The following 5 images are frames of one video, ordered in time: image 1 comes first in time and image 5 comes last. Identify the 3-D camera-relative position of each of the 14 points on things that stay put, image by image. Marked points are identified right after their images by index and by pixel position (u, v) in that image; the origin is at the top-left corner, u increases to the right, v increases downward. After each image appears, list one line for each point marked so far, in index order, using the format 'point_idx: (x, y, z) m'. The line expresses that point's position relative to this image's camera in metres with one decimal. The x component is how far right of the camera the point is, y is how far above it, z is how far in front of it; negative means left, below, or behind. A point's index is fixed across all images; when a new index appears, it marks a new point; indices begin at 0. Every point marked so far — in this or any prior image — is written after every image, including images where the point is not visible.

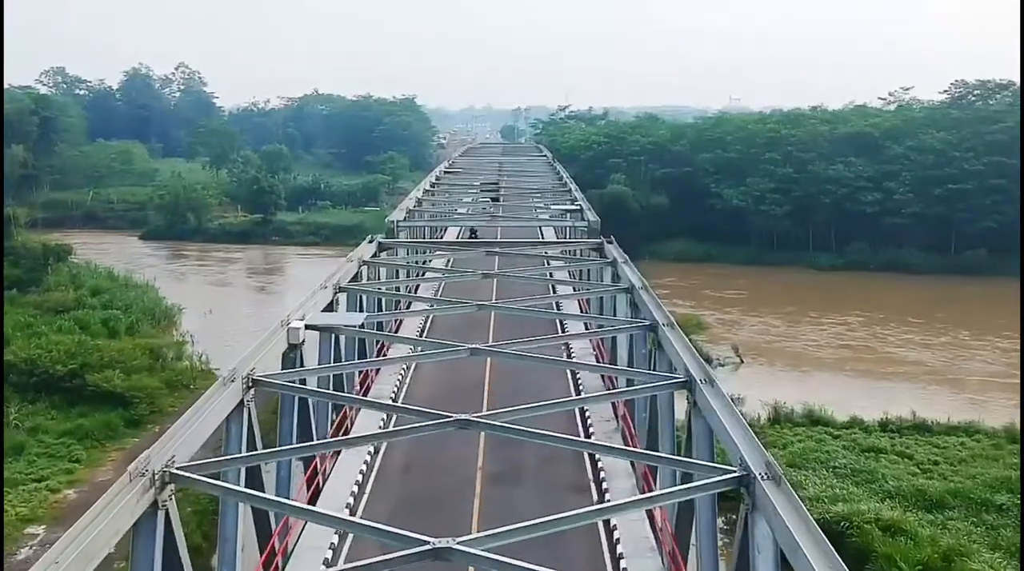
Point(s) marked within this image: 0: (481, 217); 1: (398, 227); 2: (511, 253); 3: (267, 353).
0: (-0.6, +1.4, +19.5) m
1: (-2.1, +1.1, +17.5) m
2: (0.0, +0.5, +14.4) m
3: (-2.2, -0.6, +8.6) m
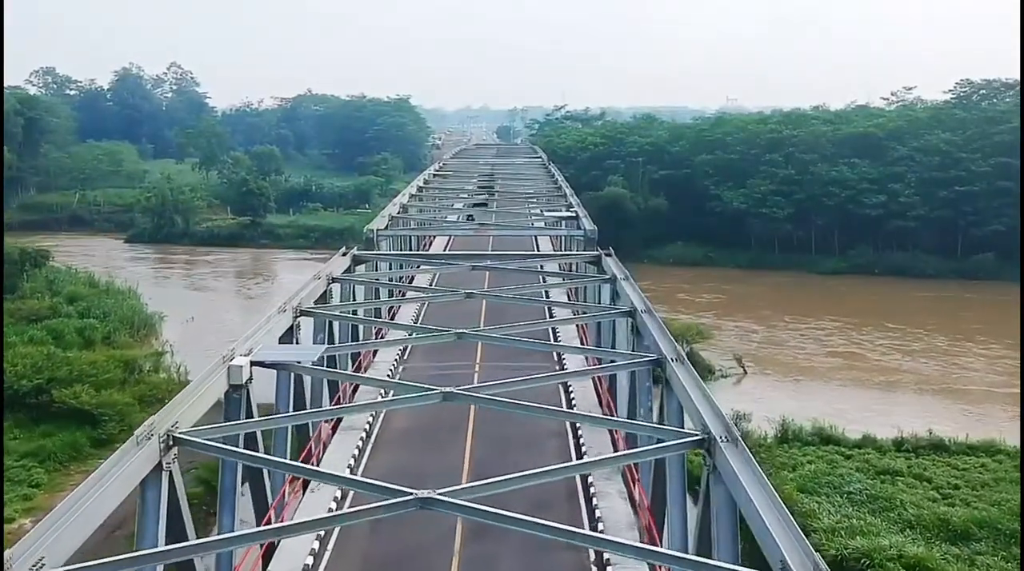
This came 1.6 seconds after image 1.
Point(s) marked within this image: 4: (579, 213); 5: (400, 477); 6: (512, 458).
0: (-0.8, +1.2, +18.2) m
1: (-2.2, +0.8, +16.1) m
2: (-0.2, +0.3, +13.1) m
3: (-2.4, -0.9, +7.2) m
4: (+1.3, +1.4, +18.8) m
5: (-1.3, -2.2, +11.0) m
6: (0.0, -2.1, +11.6) m
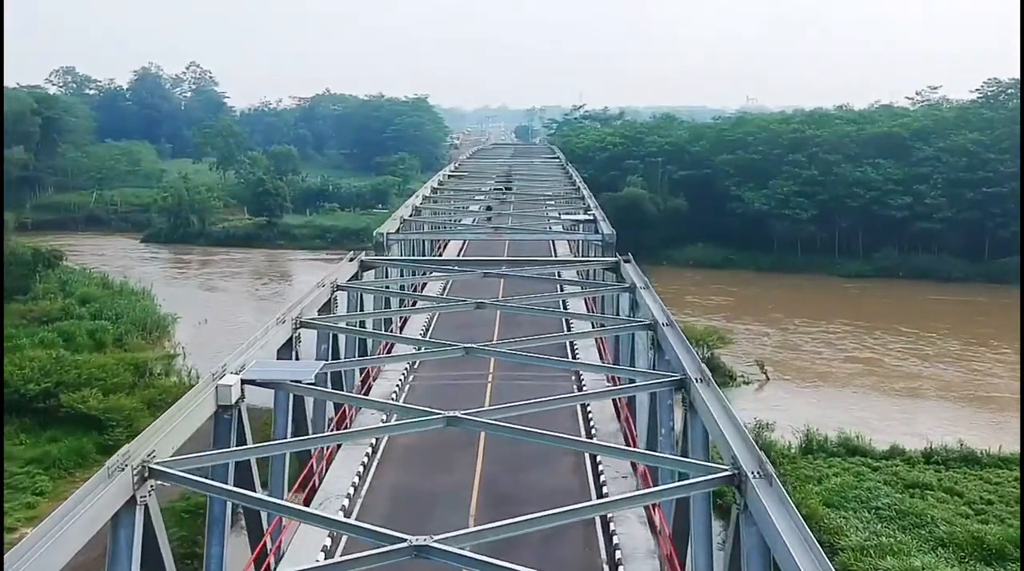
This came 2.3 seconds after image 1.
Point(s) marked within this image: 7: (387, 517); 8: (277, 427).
0: (-0.5, +1.1, +17.6) m
1: (-2.0, +0.7, +15.6) m
2: (0.0, +0.1, +12.5) m
3: (-2.3, -1.0, +6.7) m
4: (+1.6, +1.3, +18.2) m
5: (-1.2, -2.3, +10.4) m
6: (+0.2, -2.2, +11.0) m
7: (-1.3, -2.4, +9.9) m
8: (-2.1, -1.3, +8.5) m
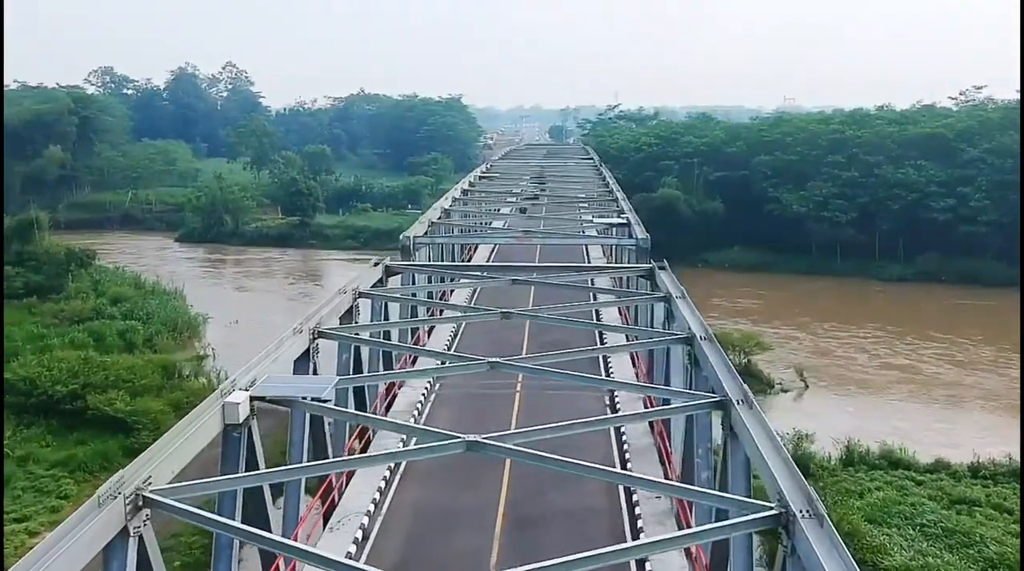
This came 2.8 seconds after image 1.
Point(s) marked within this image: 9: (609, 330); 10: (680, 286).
0: (+0.1, +1.0, +17.1) m
1: (-1.5, +0.6, +15.1) m
2: (+0.4, +0.1, +12.0) m
3: (-2.1, -1.0, +6.2) m
4: (+2.2, +1.2, +17.6) m
5: (-0.9, -2.4, +10.0) m
6: (+0.5, -2.3, +10.5) m
7: (-1.0, -2.5, +9.4) m
8: (-1.9, -1.4, +8.1) m
9: (+1.0, -0.4, +9.8) m
10: (+1.9, 0.0, +10.9) m
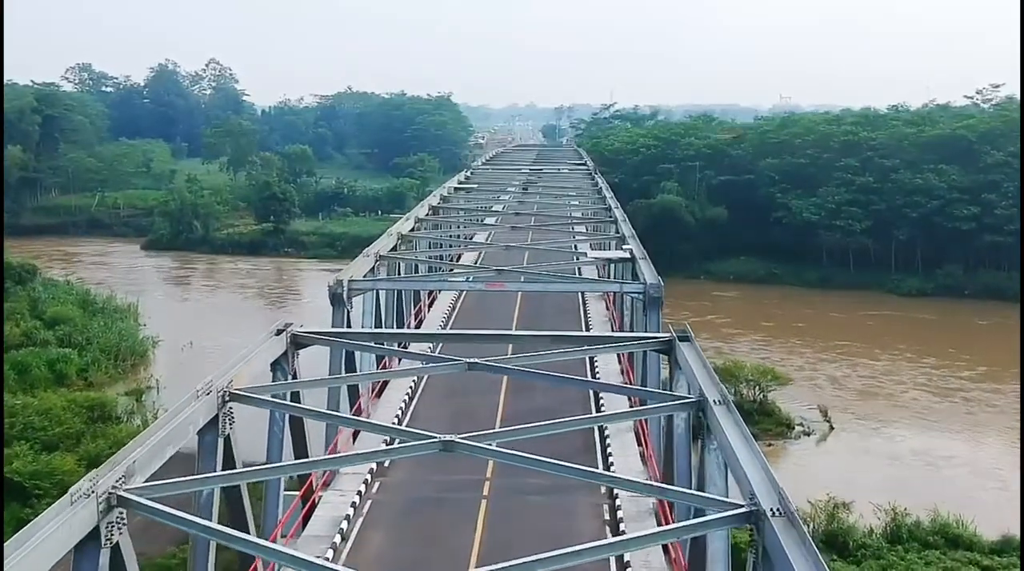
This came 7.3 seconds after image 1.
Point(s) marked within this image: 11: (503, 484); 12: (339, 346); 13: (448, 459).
0: (-0.3, +0.3, +13.5) m
1: (-1.9, -0.1, +11.5) m
2: (0.0, -0.7, +8.3) m
3: (-2.5, -1.8, +2.6) m
4: (+1.8, +0.5, +14.0) m
5: (-1.2, -3.1, +6.3) m
6: (+0.1, -3.0, +6.9) m
7: (-1.4, -3.2, +5.8) m
8: (-2.2, -2.1, +4.4) m
9: (+0.7, -1.2, +6.2) m
10: (+1.6, -0.7, +7.2) m
11: (-0.1, -2.2, +10.6) m
12: (-1.5, -0.5, +8.8) m
13: (-0.7, -2.1, +11.3) m
